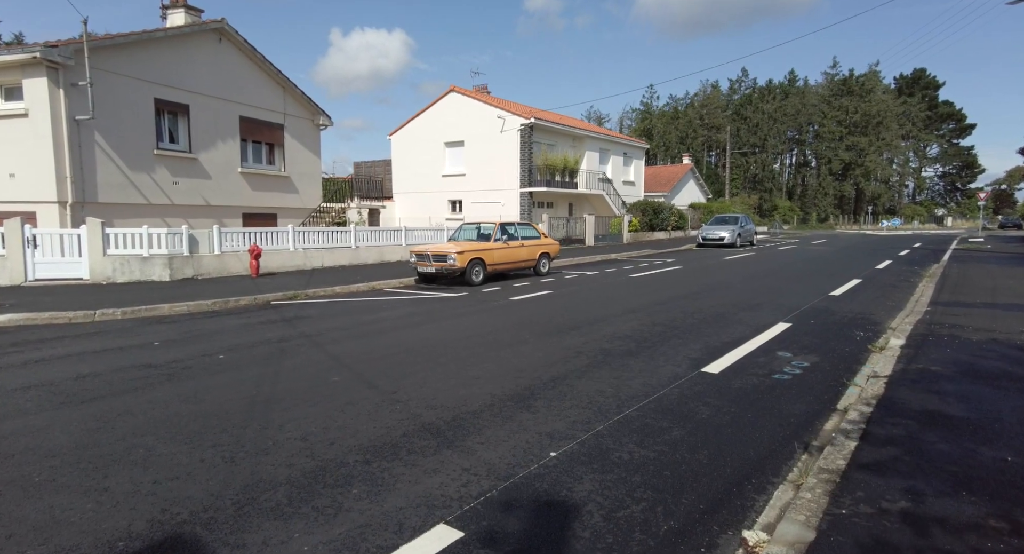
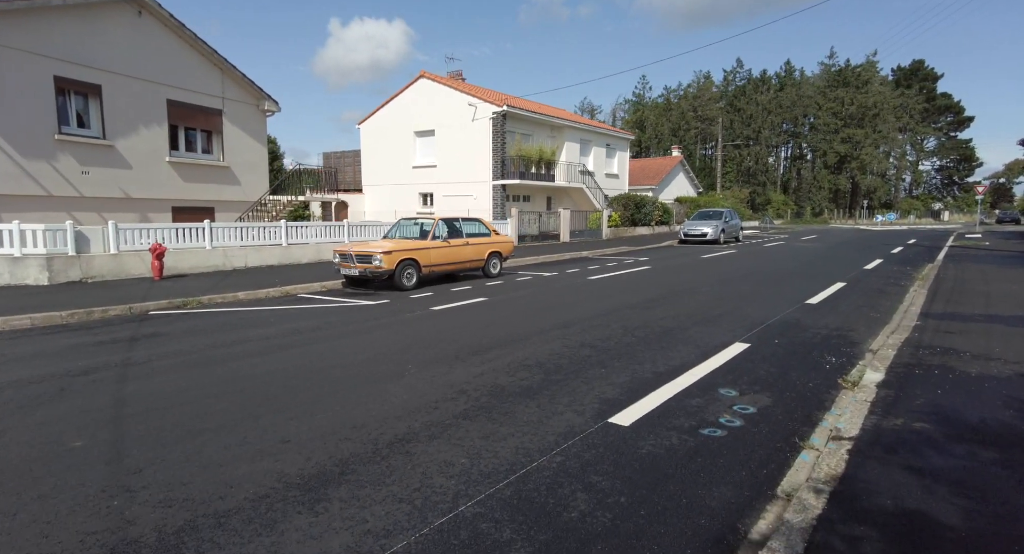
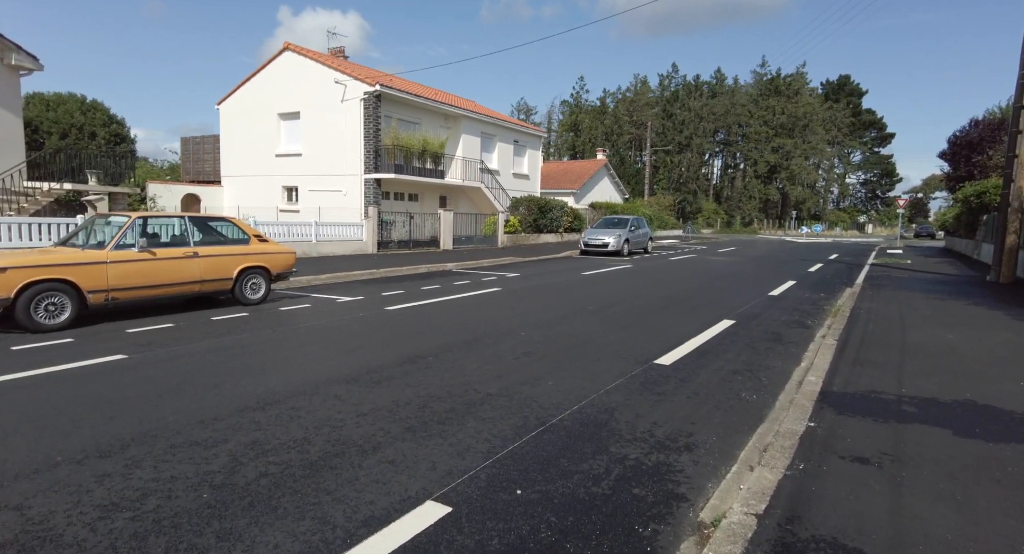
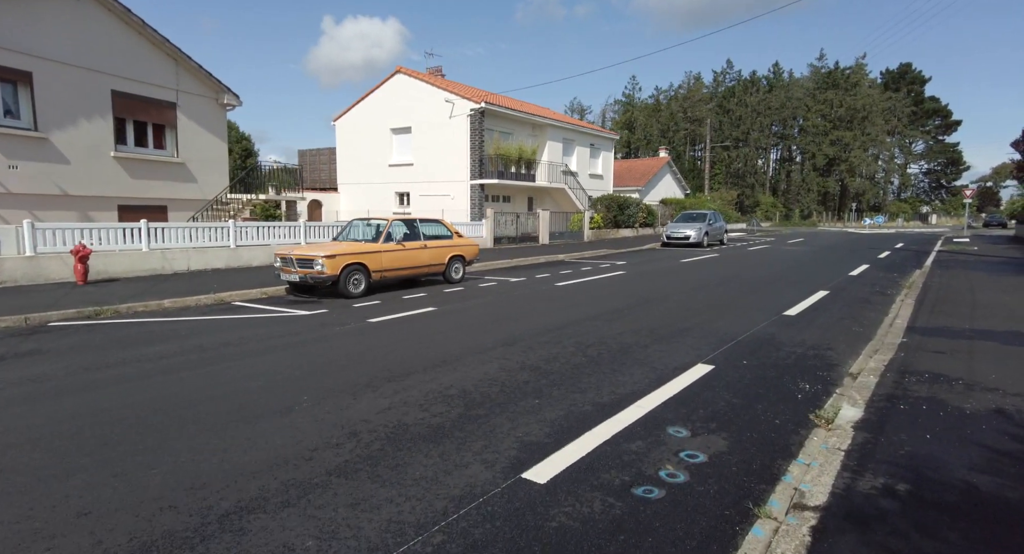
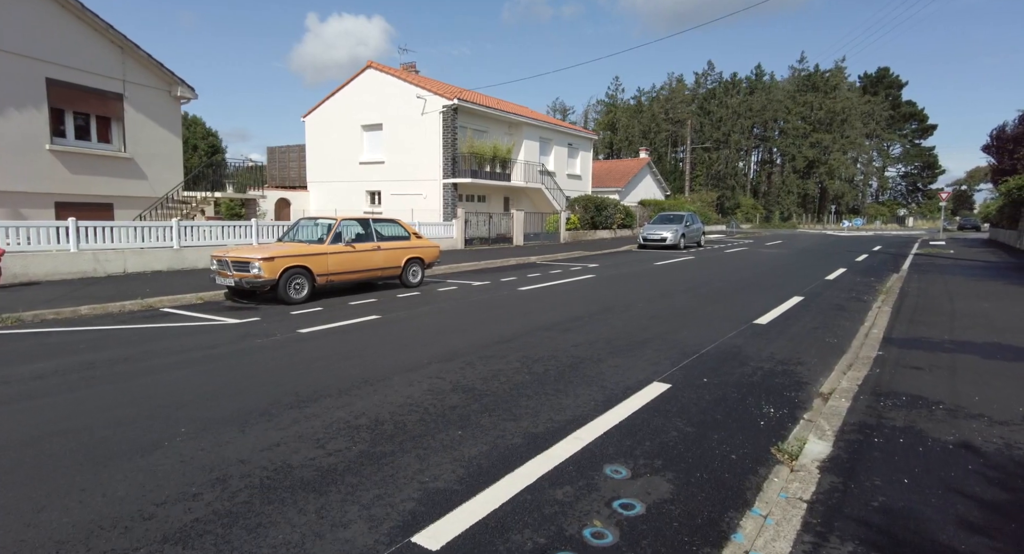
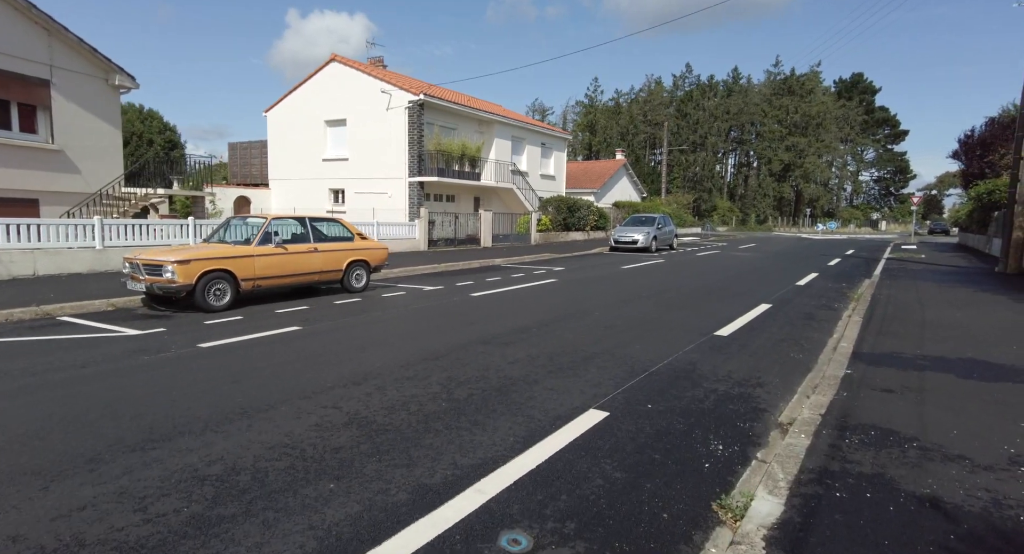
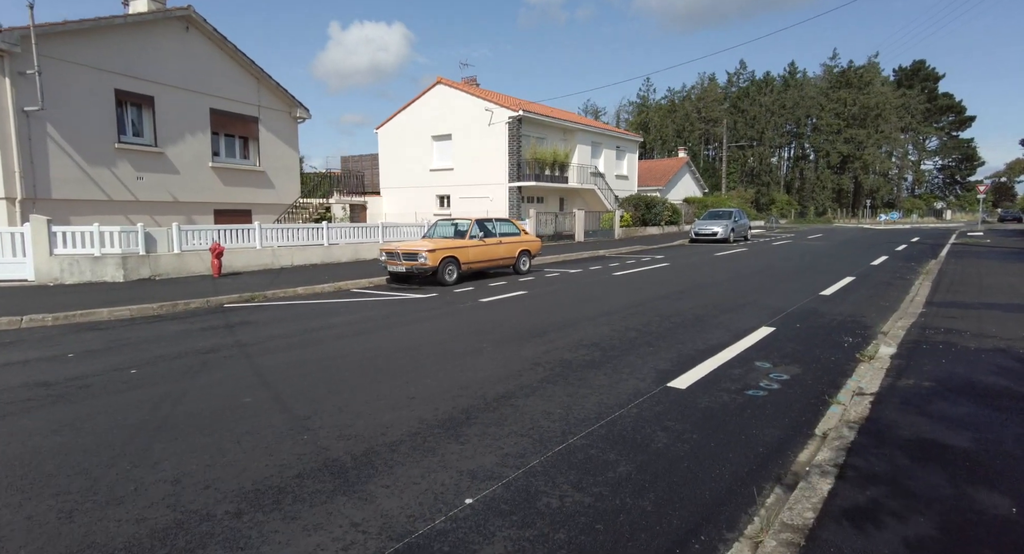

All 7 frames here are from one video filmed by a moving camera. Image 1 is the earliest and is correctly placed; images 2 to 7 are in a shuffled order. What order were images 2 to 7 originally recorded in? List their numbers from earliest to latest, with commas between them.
7, 2, 4, 5, 6, 3
